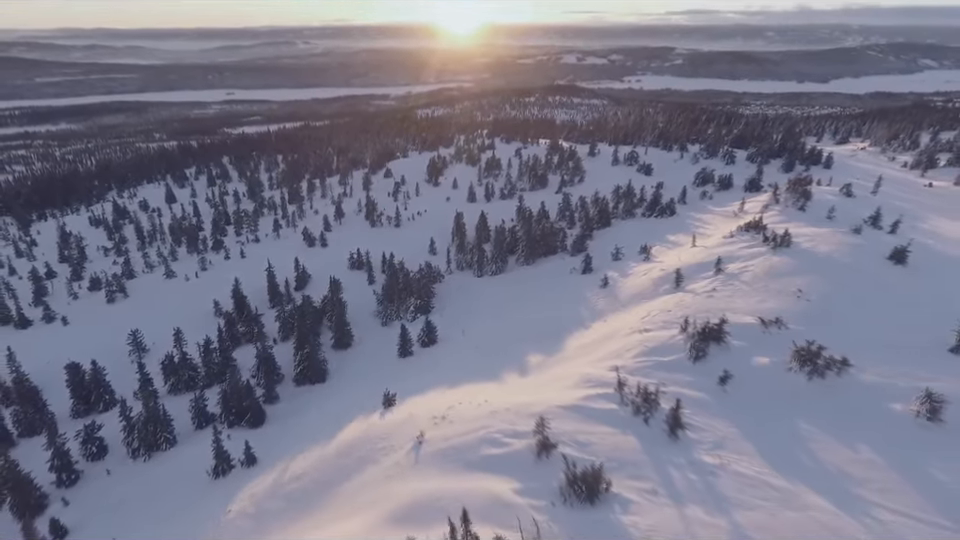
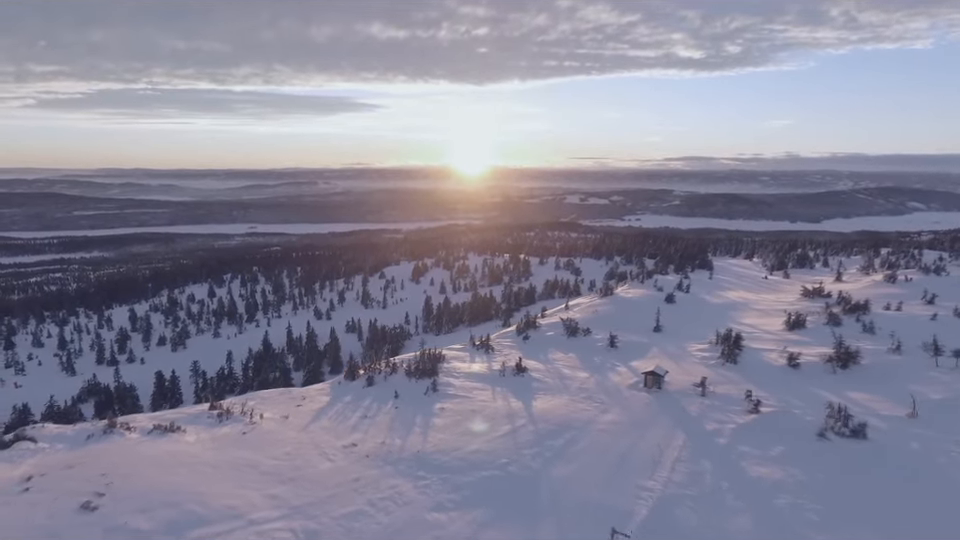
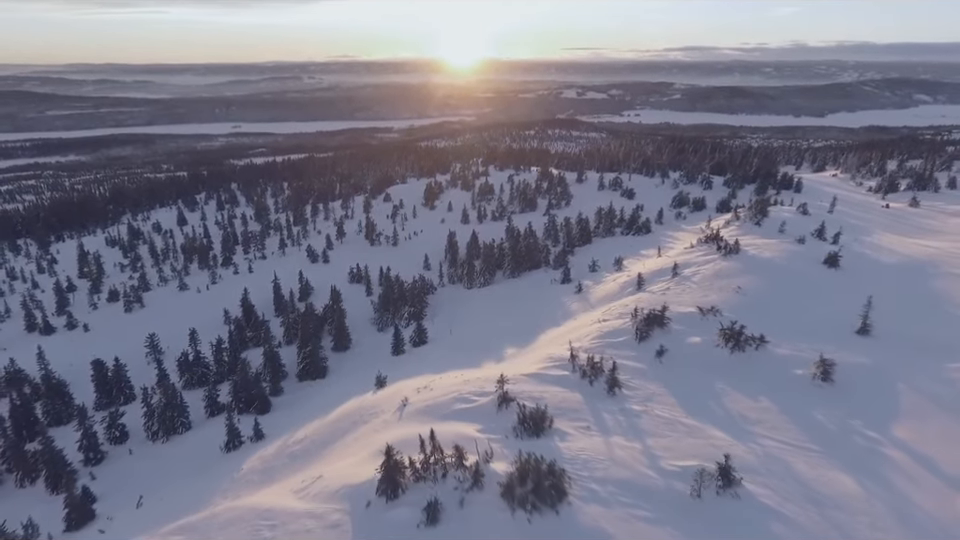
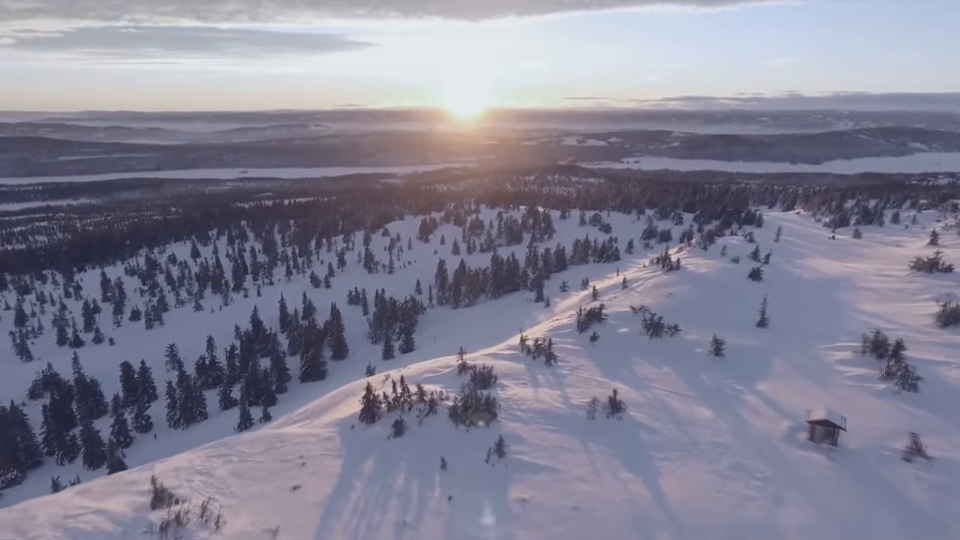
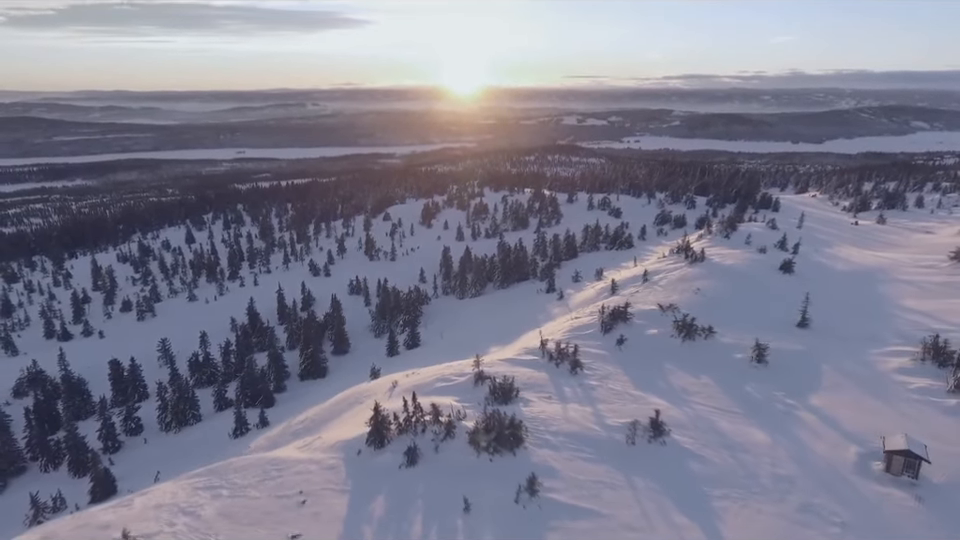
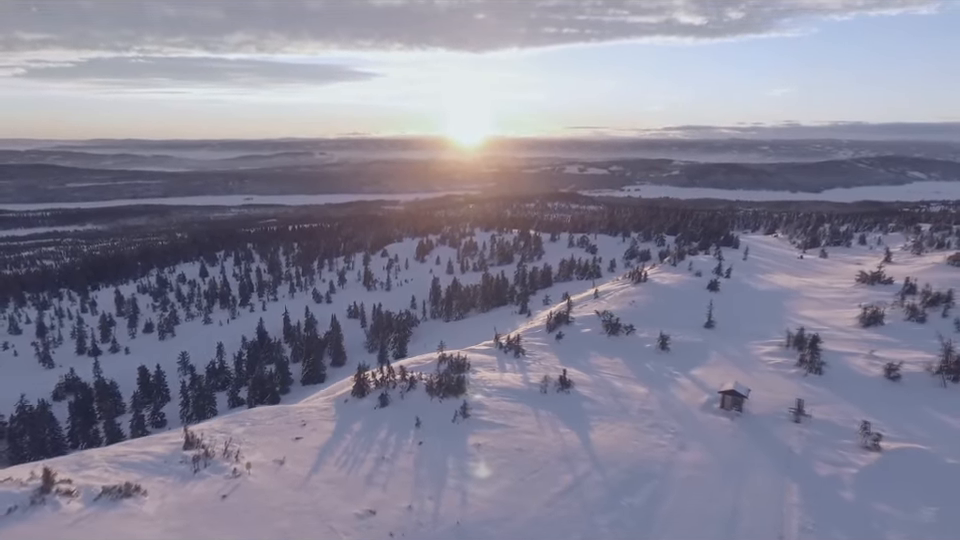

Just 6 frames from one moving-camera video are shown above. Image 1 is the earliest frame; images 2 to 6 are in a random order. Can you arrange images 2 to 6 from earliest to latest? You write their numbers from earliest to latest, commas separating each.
3, 5, 4, 6, 2
